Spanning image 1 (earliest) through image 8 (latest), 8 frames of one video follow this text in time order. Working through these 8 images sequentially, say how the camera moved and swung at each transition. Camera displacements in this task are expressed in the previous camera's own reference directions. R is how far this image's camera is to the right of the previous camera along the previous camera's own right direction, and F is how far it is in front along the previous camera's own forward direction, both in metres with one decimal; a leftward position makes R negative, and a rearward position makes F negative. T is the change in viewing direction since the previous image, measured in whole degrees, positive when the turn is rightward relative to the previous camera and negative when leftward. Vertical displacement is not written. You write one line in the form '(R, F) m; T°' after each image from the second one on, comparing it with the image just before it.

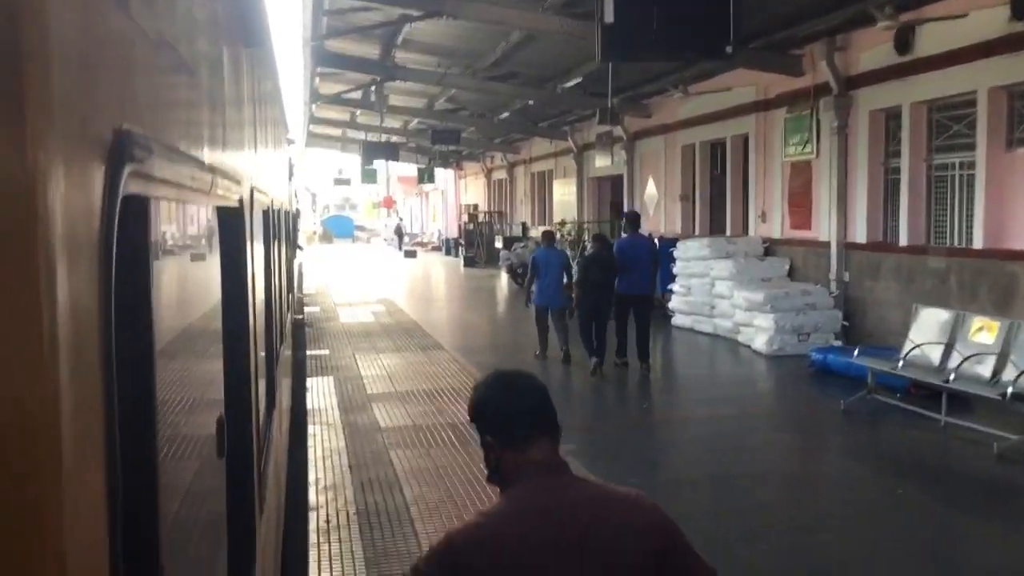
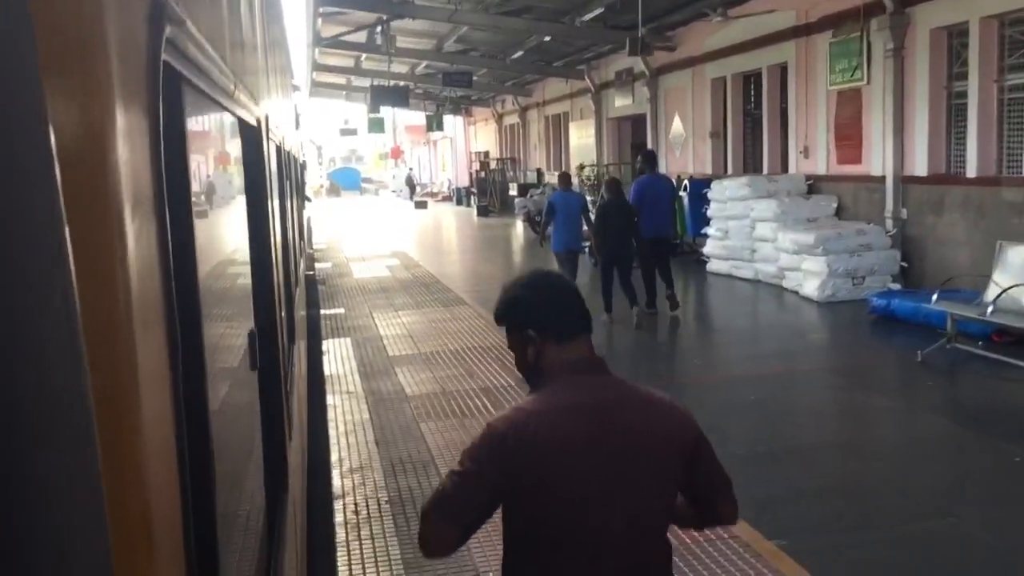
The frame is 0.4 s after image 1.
(-0.1, +0.6) m; -1°
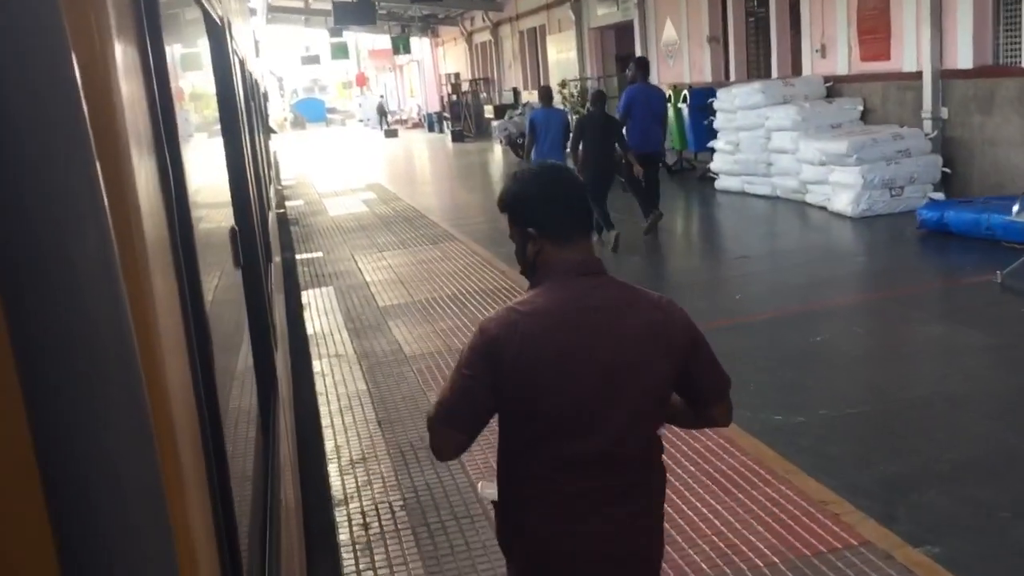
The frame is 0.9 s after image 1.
(-0.2, +0.7) m; +1°
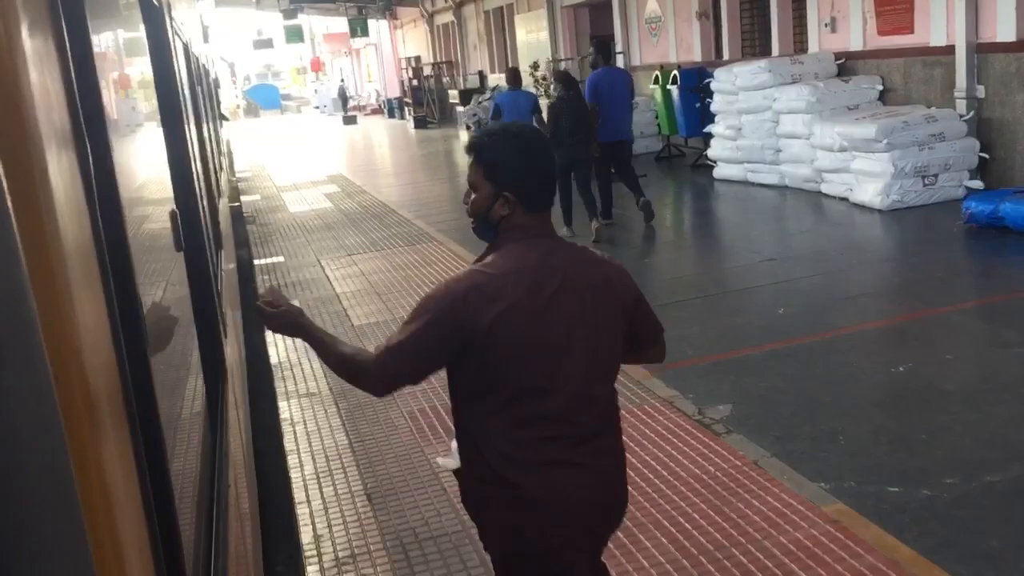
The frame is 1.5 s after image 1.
(-0.2, +0.7) m; +2°
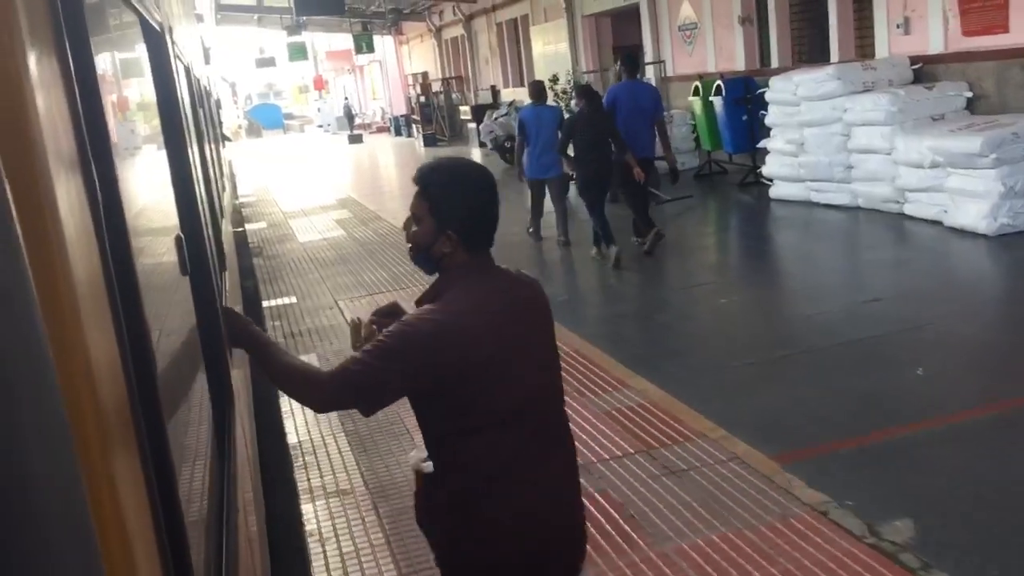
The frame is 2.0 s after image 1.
(-0.2, +0.7) m; 0°
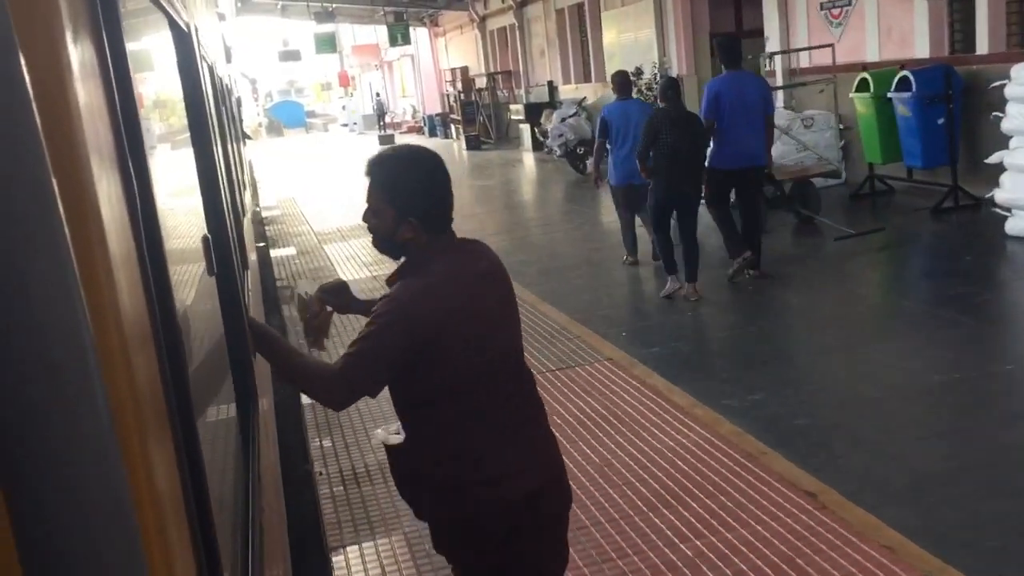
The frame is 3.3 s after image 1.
(-0.6, +1.9) m; -1°
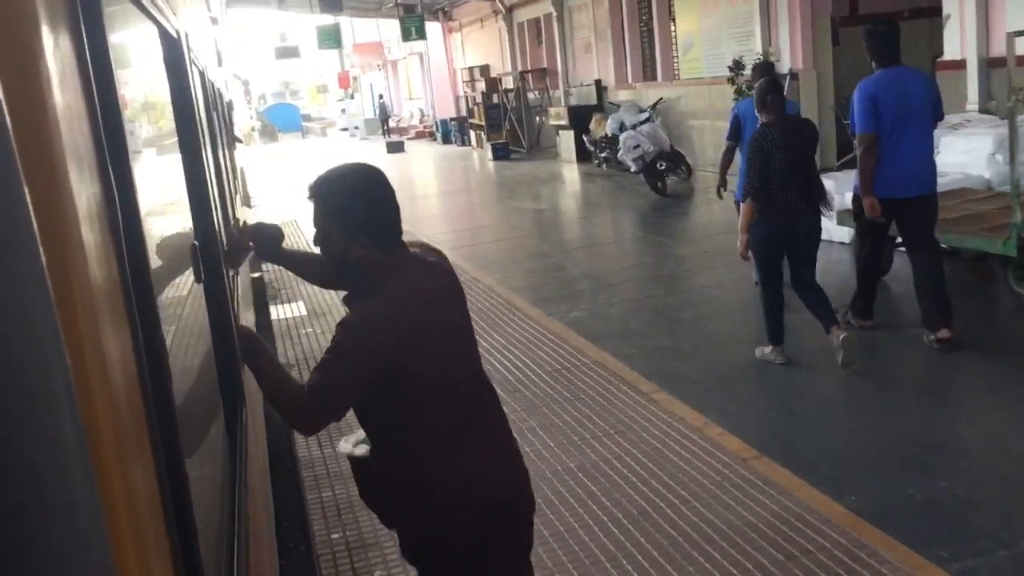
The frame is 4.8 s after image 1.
(-0.6, +2.1) m; 0°
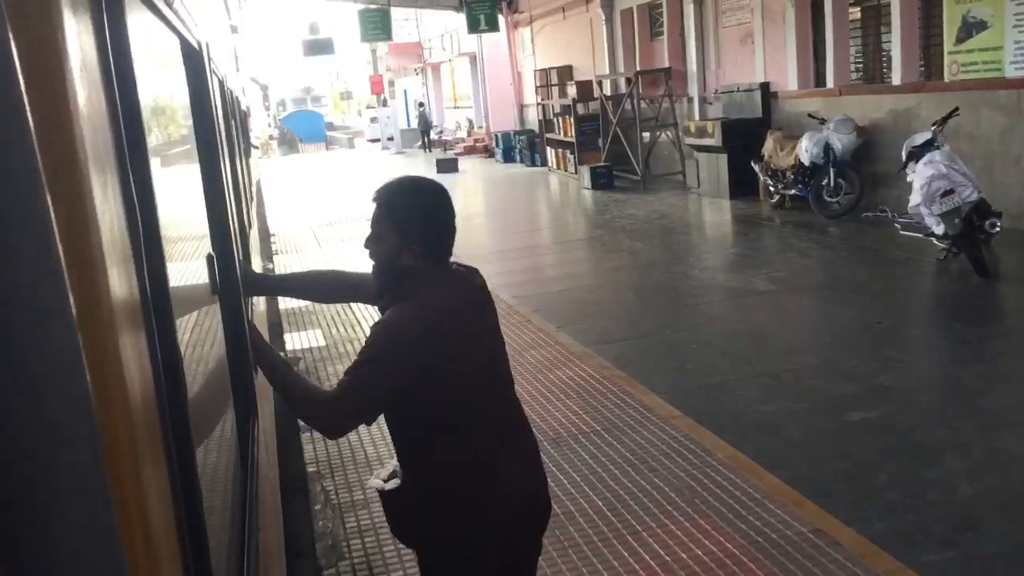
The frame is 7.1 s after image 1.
(-1.0, +3.4) m; -1°
